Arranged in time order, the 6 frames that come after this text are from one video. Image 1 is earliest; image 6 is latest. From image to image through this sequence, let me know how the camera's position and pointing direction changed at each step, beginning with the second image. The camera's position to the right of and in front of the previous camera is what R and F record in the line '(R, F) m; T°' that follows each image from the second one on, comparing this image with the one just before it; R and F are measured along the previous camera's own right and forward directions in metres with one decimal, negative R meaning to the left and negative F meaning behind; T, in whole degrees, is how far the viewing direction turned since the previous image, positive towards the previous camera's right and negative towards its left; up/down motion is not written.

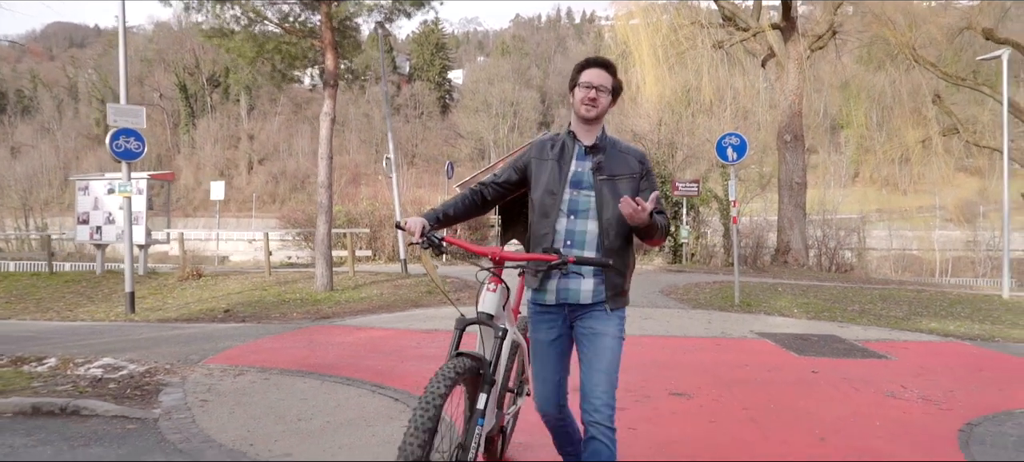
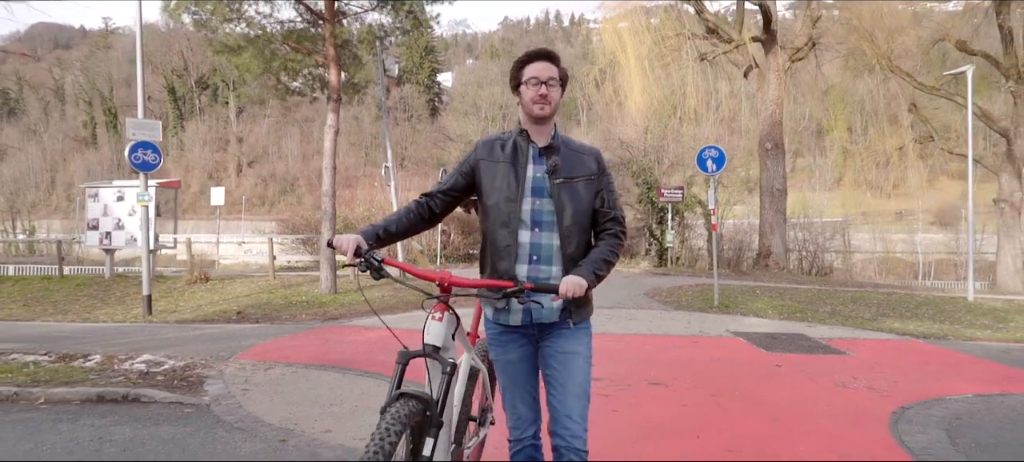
(-0.1, -0.7) m; +1°
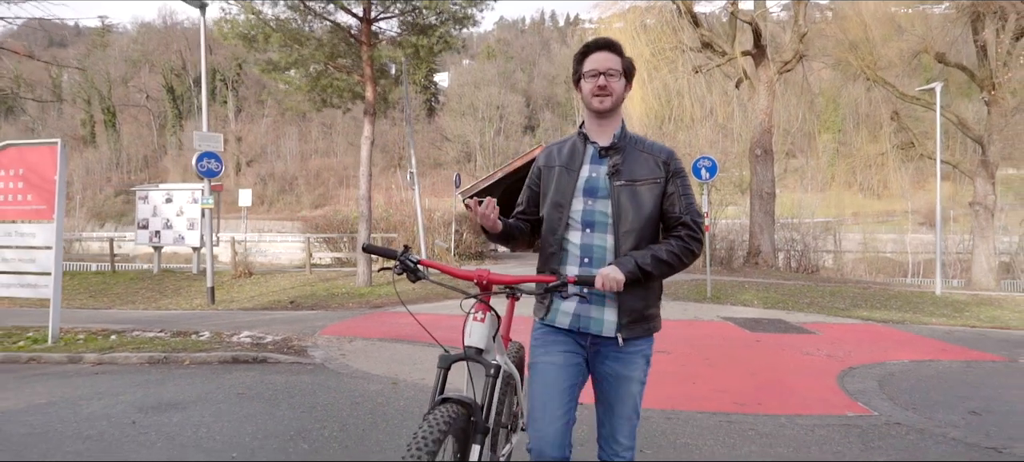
(-0.4, -1.5) m; 0°
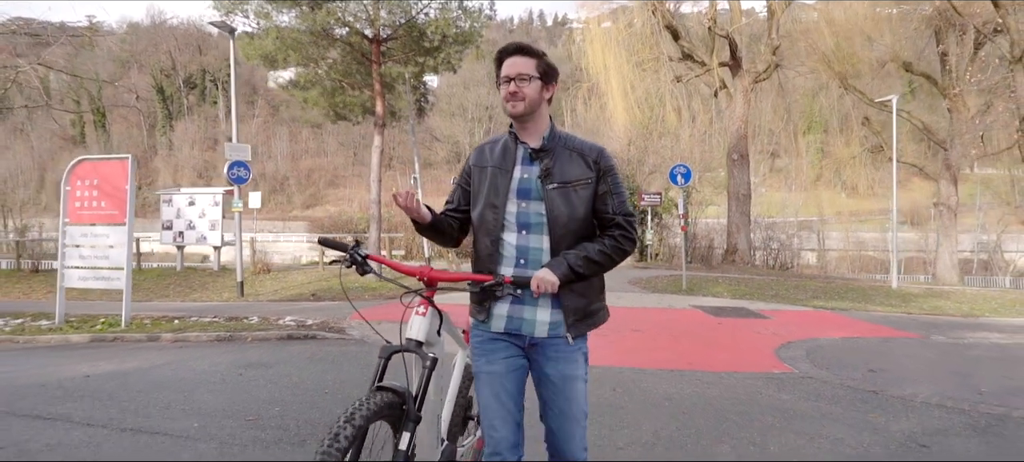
(-0.2, -1.6) m; +1°
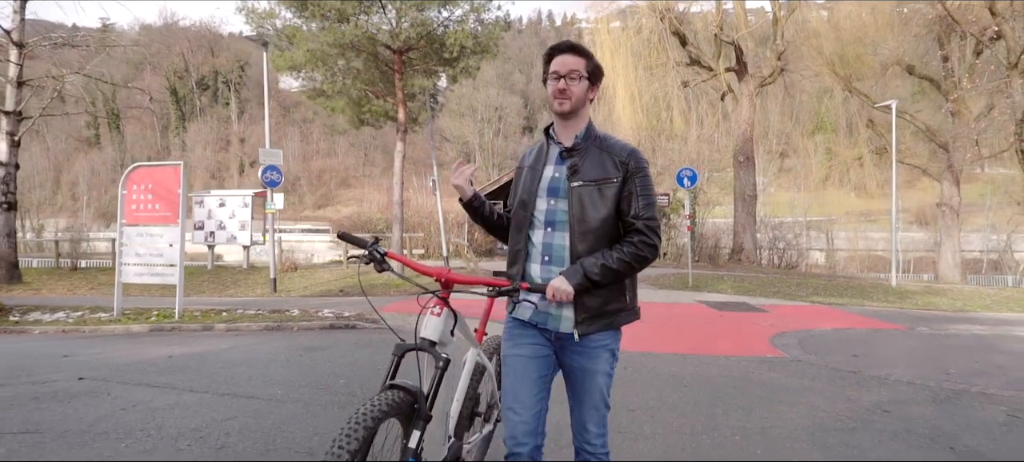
(-0.1, -0.9) m; -1°
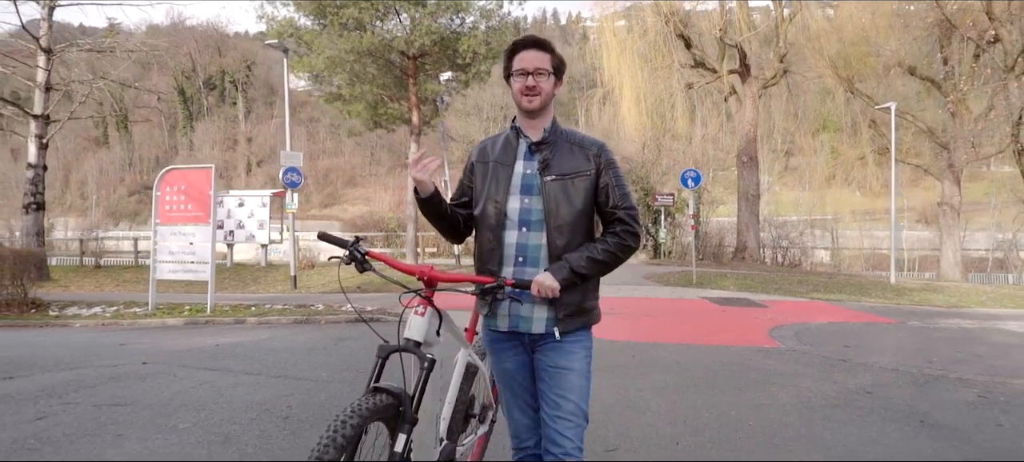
(-0.1, -0.6) m; 0°
